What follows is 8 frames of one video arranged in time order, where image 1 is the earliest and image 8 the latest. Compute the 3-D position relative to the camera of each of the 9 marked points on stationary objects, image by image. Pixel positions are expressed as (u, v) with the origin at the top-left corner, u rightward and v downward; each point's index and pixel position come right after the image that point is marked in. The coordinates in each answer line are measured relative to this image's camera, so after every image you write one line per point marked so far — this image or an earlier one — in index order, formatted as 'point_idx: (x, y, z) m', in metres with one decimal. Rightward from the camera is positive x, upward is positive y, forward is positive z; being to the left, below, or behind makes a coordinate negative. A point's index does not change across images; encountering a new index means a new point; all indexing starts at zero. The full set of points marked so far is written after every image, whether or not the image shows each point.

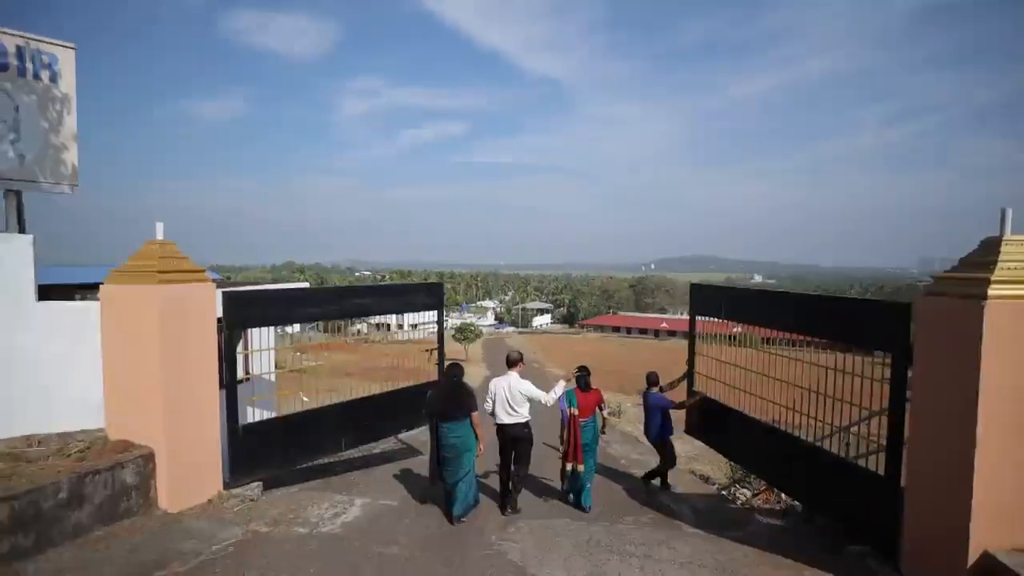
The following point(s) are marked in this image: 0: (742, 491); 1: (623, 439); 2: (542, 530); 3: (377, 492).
0: (+2.4, -2.1, +6.6) m
1: (+1.8, -2.4, +10.2) m
2: (+0.2, -1.7, +4.5) m
3: (-1.1, -1.8, +5.3) m
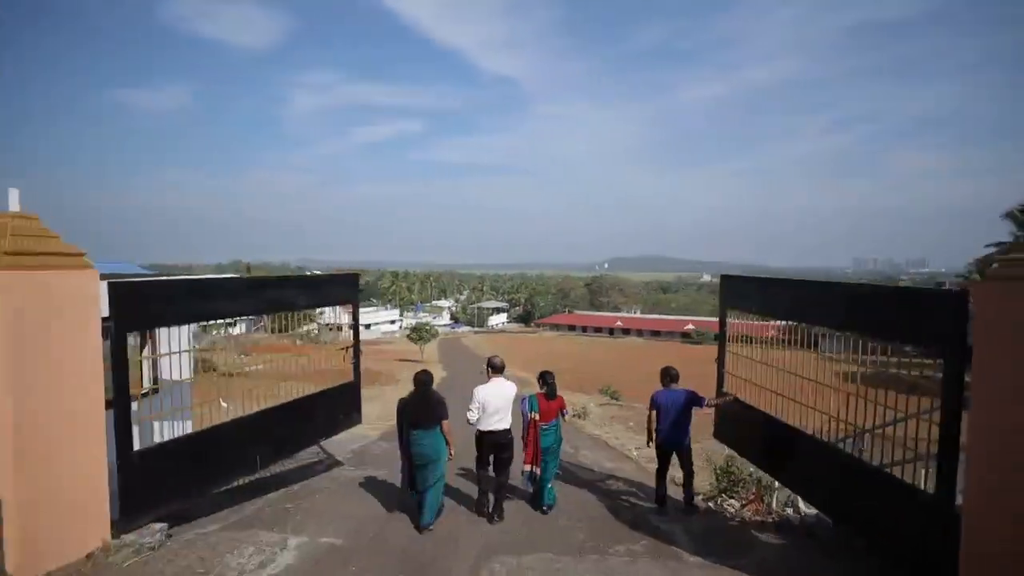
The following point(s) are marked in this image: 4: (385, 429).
0: (+2.1, -2.1, +6.0) m
1: (+1.2, -2.4, +9.6) m
2: (0.0, -1.7, +3.8) m
3: (-1.4, -1.7, +4.5) m
4: (-2.1, -2.3, +10.3) m
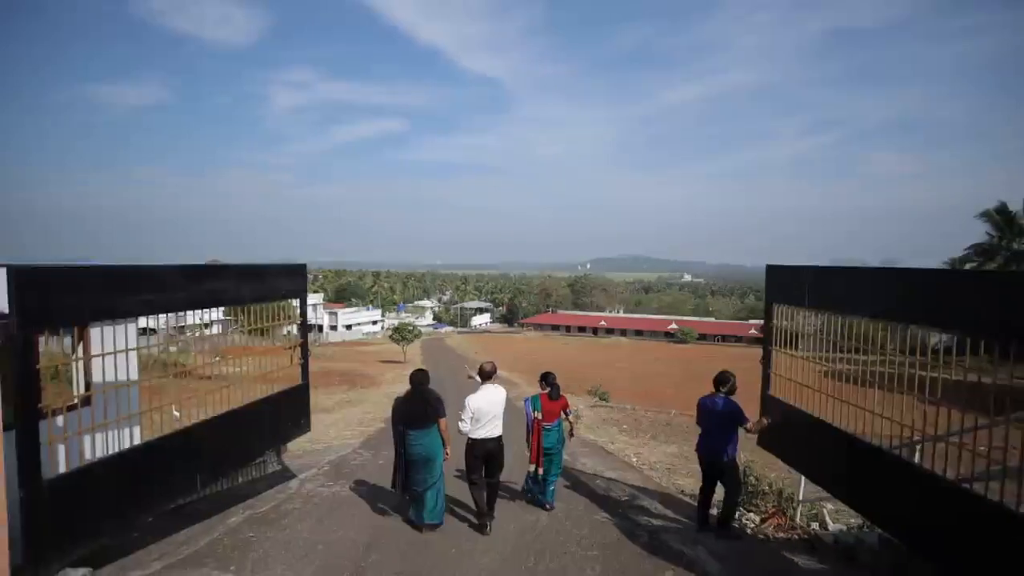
0: (+2.1, -2.0, +5.5) m
1: (+1.1, -2.3, +9.0) m
2: (+0.1, -1.6, +3.1) m
3: (-1.4, -1.6, +3.8) m
4: (-2.3, -2.3, +9.6) m
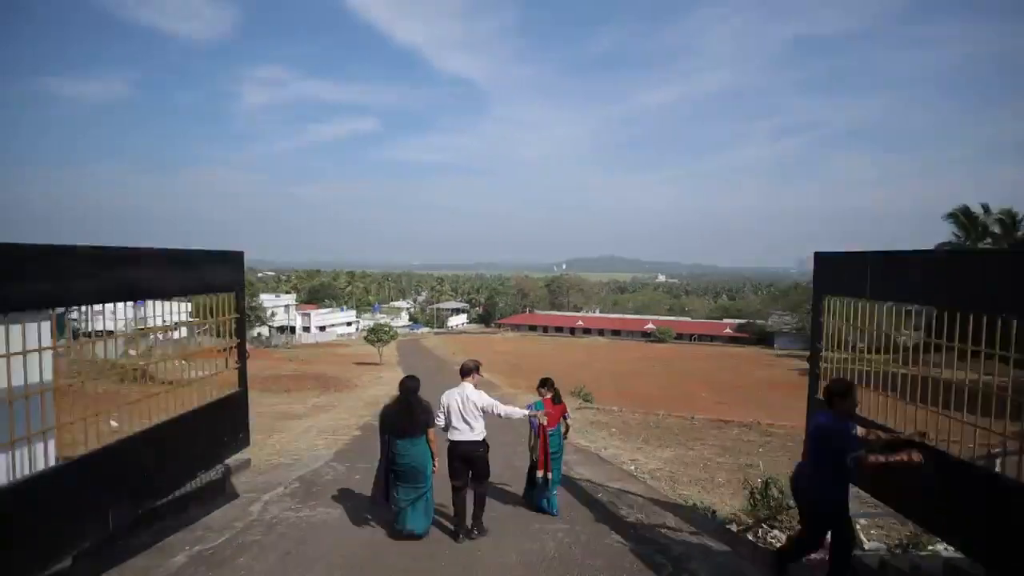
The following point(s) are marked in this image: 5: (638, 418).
0: (+2.0, -1.9, +4.9) m
1: (+0.9, -2.2, +8.3) m
2: (+0.1, -1.6, +2.5) m
3: (-1.3, -1.6, +3.1) m
4: (-2.5, -2.2, +8.8) m
5: (+3.0, -3.1, +15.1) m
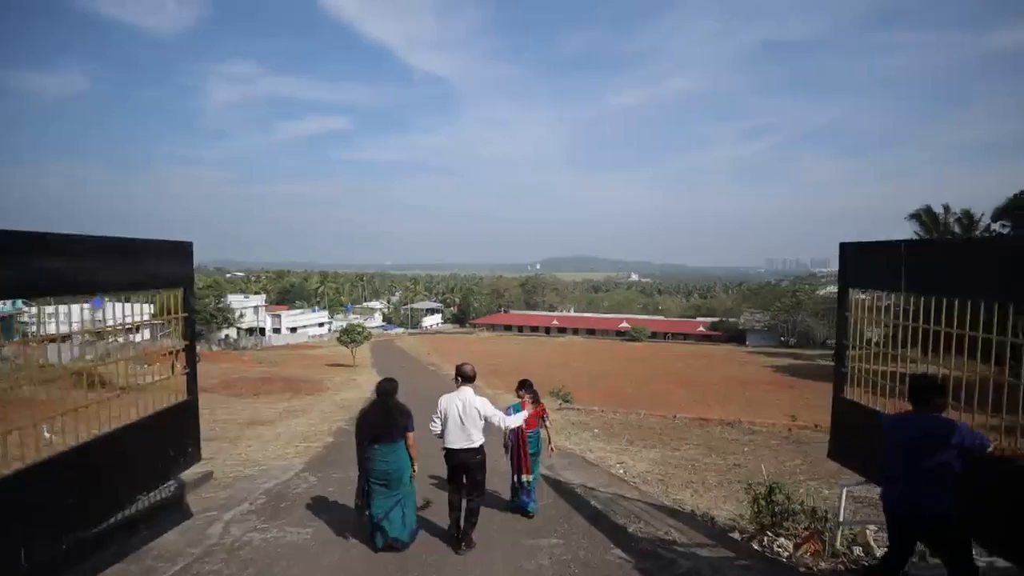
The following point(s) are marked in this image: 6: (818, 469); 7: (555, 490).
0: (+2.0, -1.9, +4.6) m
1: (+0.7, -2.2, +8.0) m
2: (+0.1, -1.5, +2.1) m
3: (-1.3, -1.5, +2.7) m
4: (-2.7, -2.2, +8.3) m
5: (+2.5, -3.1, +14.8) m
6: (+4.3, -2.5, +8.7) m
7: (+0.4, -2.0, +6.1) m
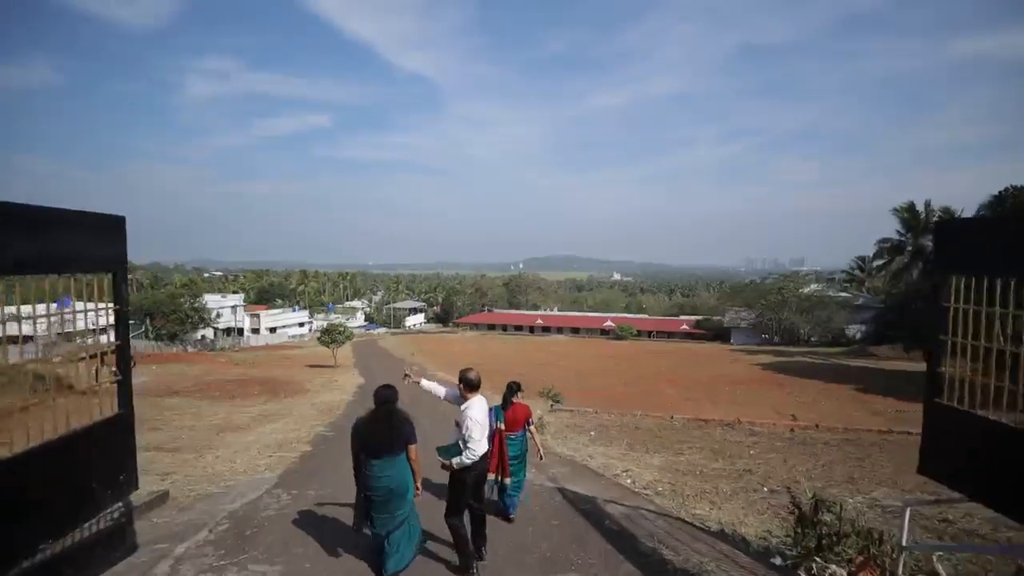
0: (+2.0, -1.8, +3.9) m
1: (+0.7, -2.1, +7.3) m
2: (+0.3, -1.4, +1.4) m
3: (-1.2, -1.5, +1.9) m
4: (-2.7, -2.1, +7.6) m
5: (+2.3, -3.0, +14.2) m
6: (+4.2, -2.4, +8.2) m
7: (+0.4, -1.9, +5.4) m
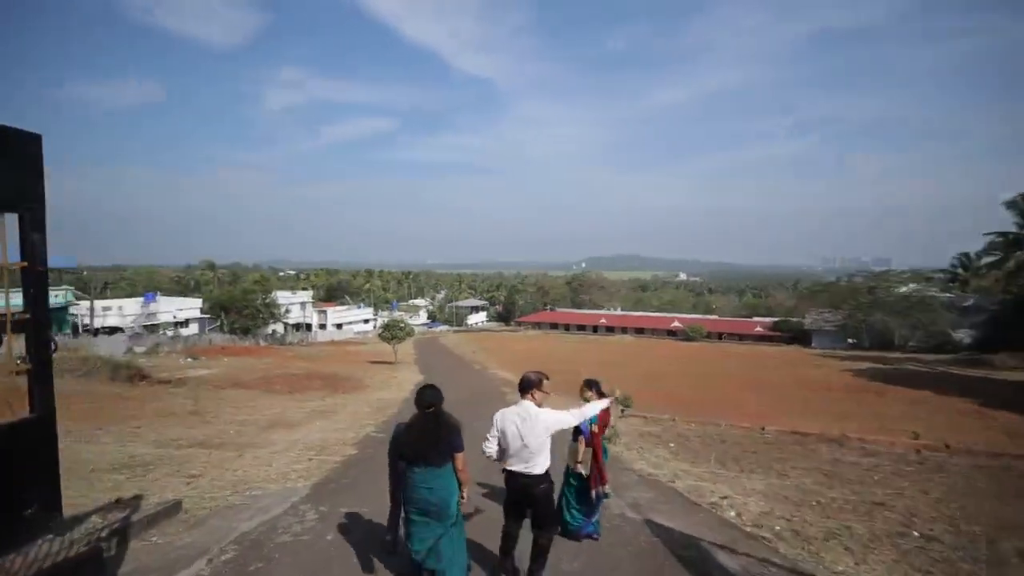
0: (+2.4, -1.6, +2.5) m
1: (+1.4, -2.0, +6.0) m
2: (+0.4, -1.3, +0.1) m
3: (-1.1, -1.3, +0.8) m
4: (-2.0, -1.9, +6.6) m
5: (+3.7, -2.8, +12.6) m
6: (+5.0, -2.3, +6.4) m
7: (+0.9, -1.7, +4.1) m
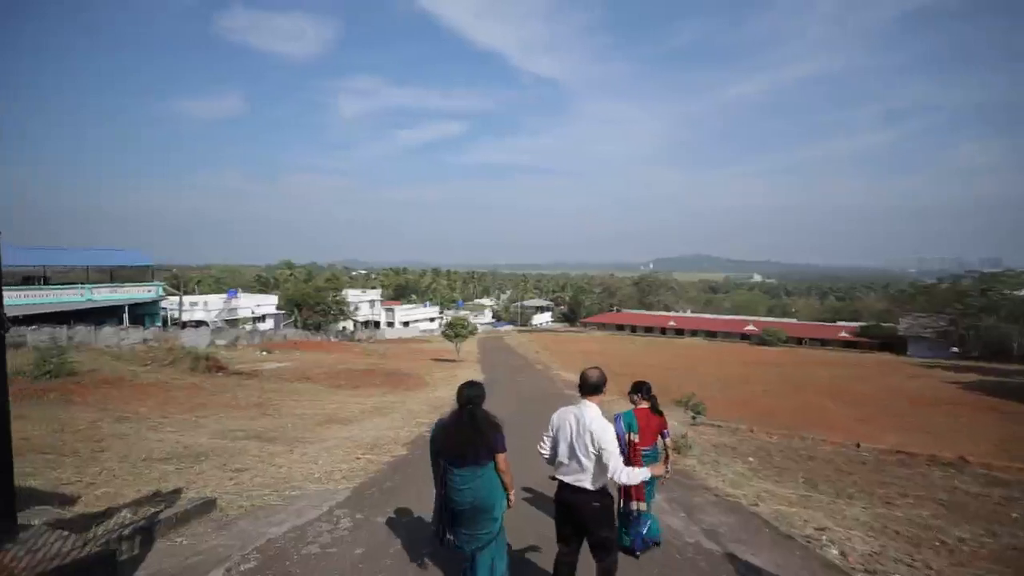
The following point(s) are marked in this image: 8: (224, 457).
0: (+2.5, -1.6, +1.5) m
1: (+1.8, -1.9, +5.0) m
2: (+0.2, -1.2, -0.7) m
3: (-1.1, -1.2, +0.2) m
4: (-1.5, -1.8, +6.0) m
5: (+4.8, -2.8, +11.4) m
6: (+5.5, -2.2, +5.2) m
7: (+1.2, -1.6, +3.2) m
8: (-4.3, -2.5, +9.2) m
